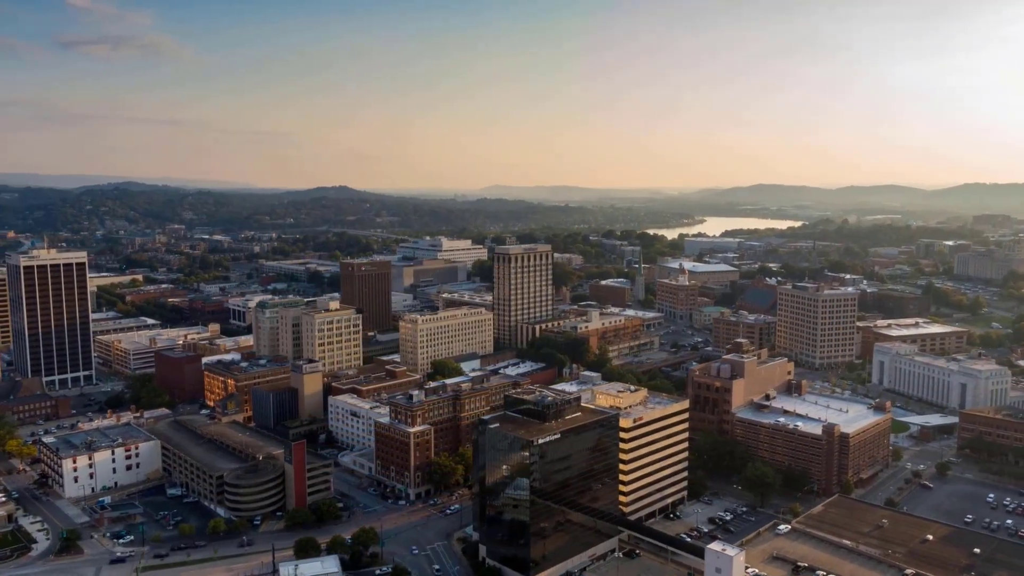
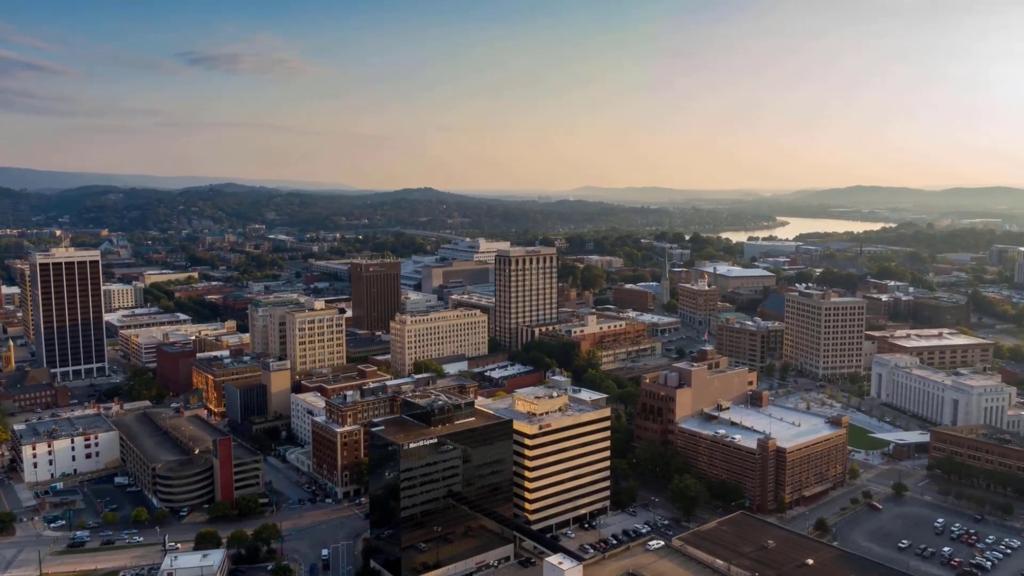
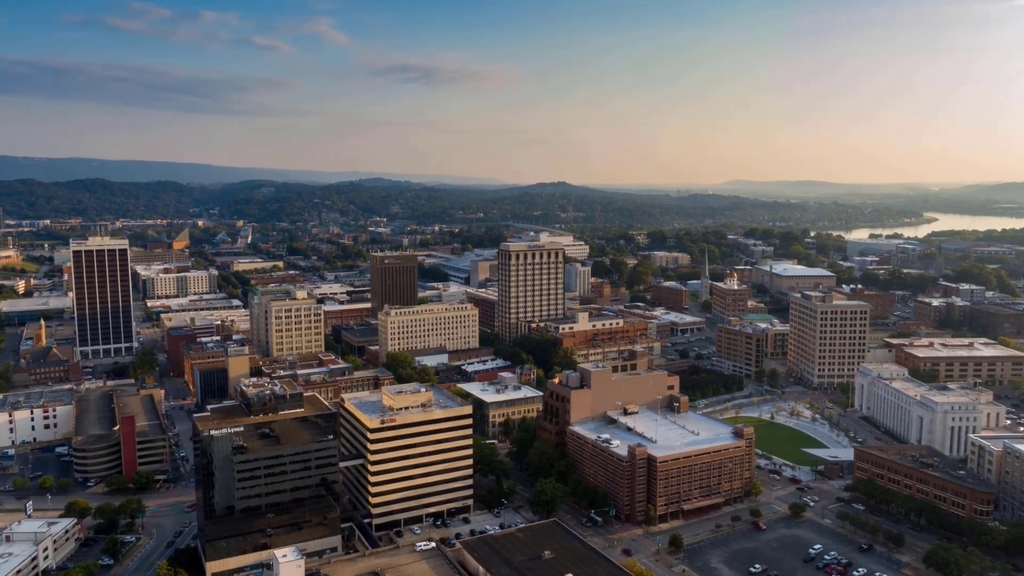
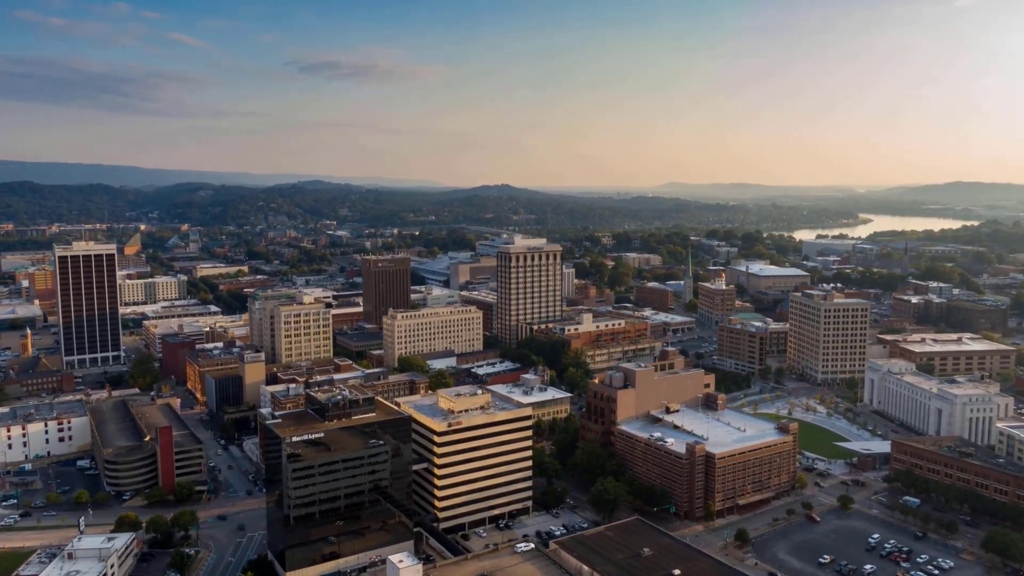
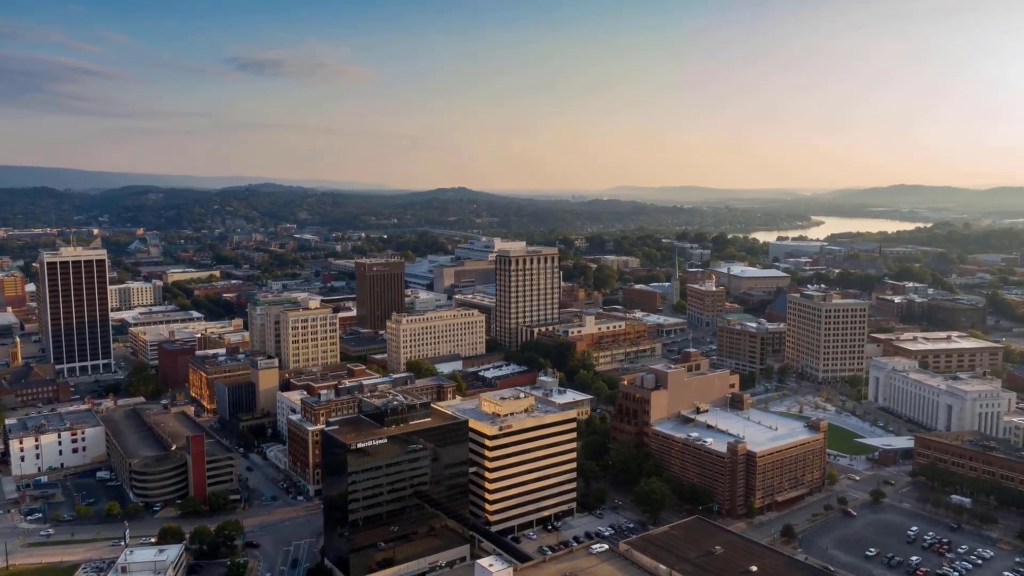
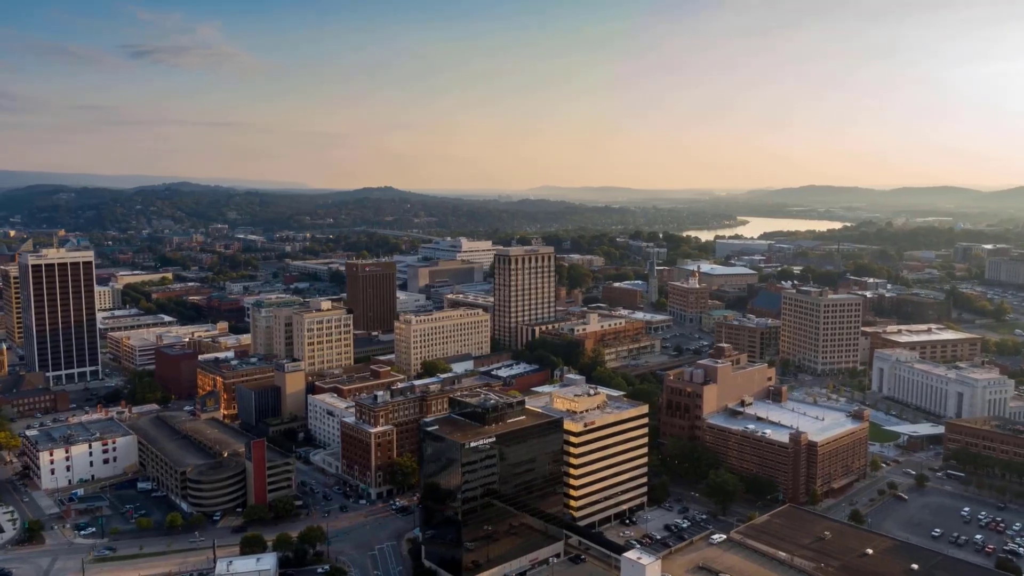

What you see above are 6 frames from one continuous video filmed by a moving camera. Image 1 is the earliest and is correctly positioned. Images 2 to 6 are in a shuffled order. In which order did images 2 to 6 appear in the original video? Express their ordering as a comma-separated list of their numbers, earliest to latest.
6, 2, 5, 4, 3
